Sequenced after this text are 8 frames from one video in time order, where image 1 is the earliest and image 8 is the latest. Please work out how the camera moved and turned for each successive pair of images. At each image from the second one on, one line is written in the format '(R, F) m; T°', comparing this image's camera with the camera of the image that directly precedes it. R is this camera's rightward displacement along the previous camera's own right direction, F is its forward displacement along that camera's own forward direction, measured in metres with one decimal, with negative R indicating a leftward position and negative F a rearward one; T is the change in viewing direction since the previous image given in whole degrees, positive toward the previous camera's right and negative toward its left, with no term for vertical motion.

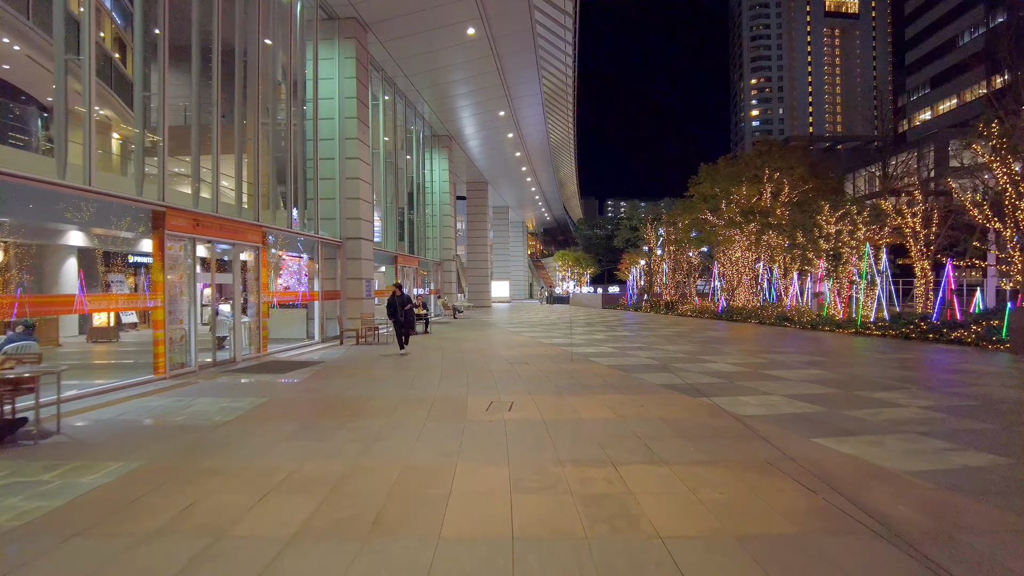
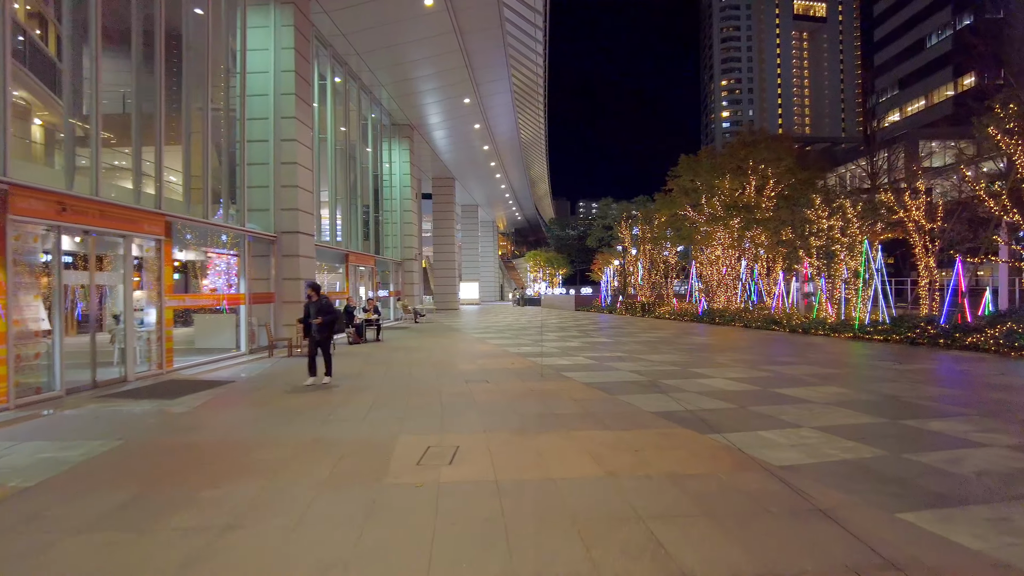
(+0.3, +2.4) m; +2°
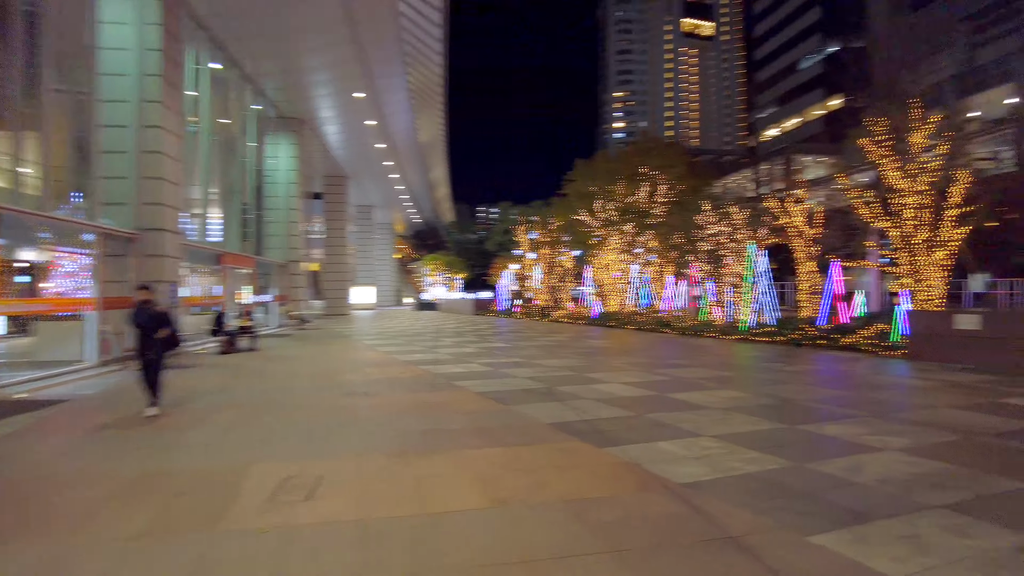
(+0.2, +0.8) m; +9°
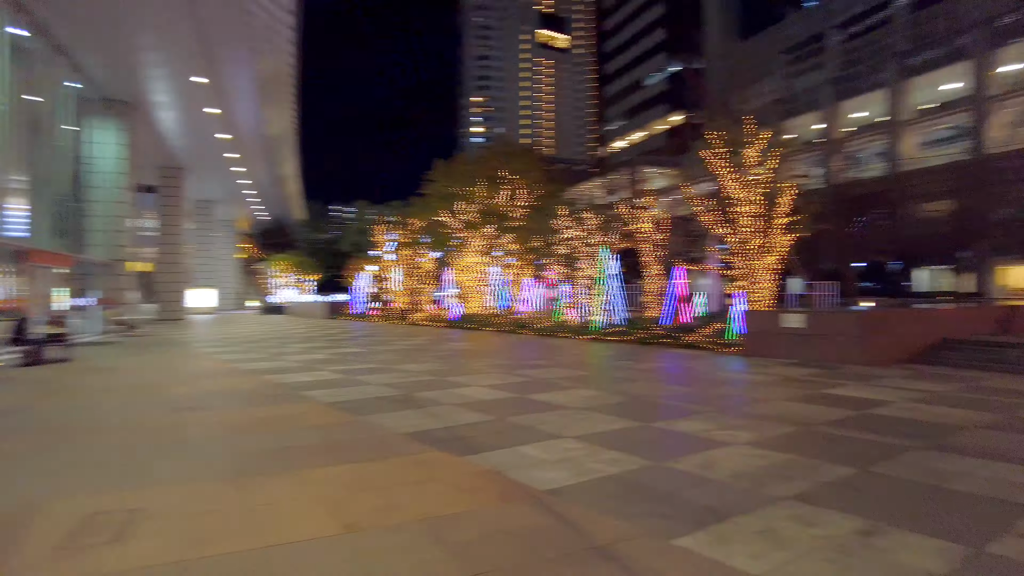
(0.0, +0.4) m; +12°
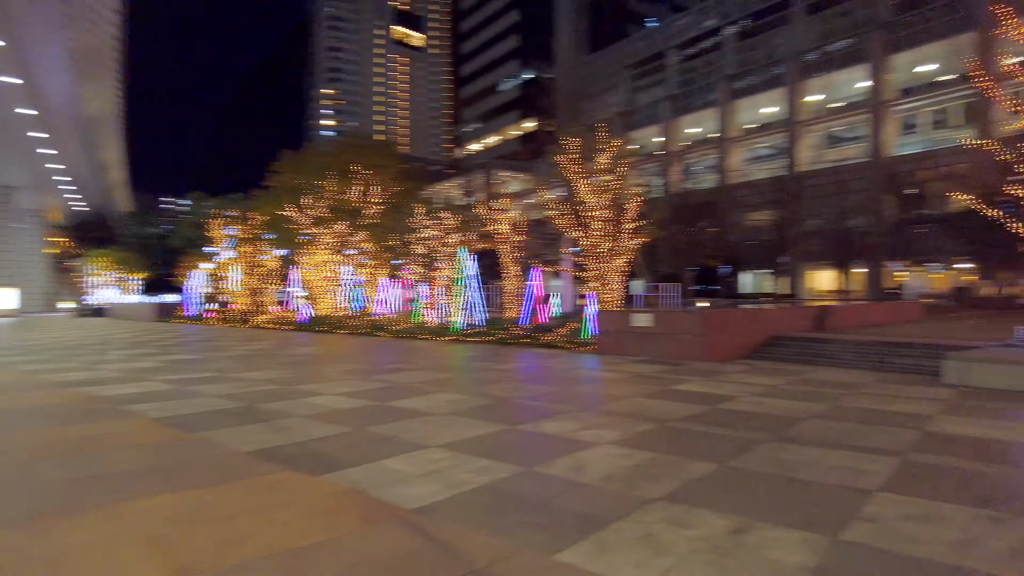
(-0.1, +0.4) m; +13°
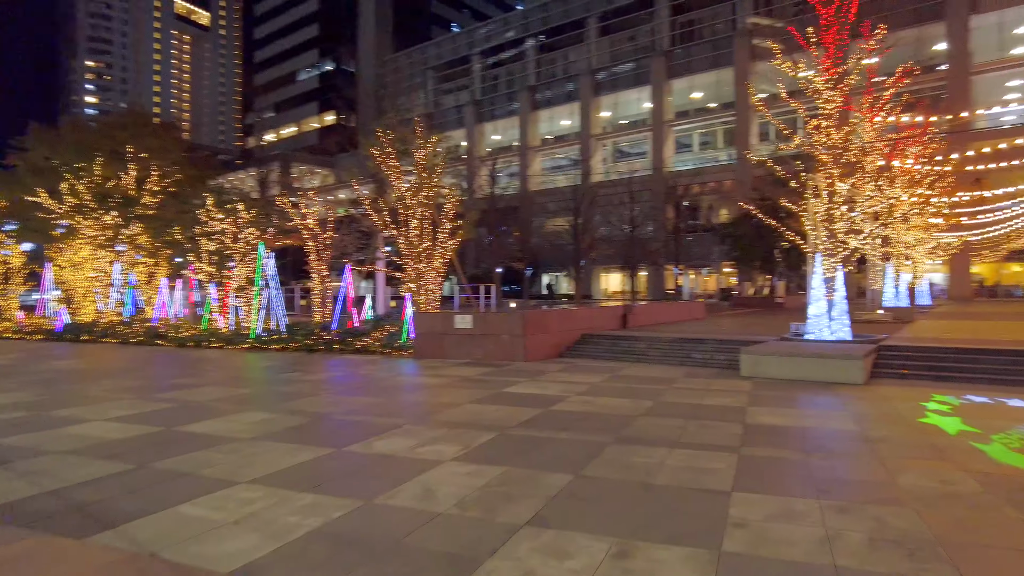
(-0.3, +0.8) m; +17°
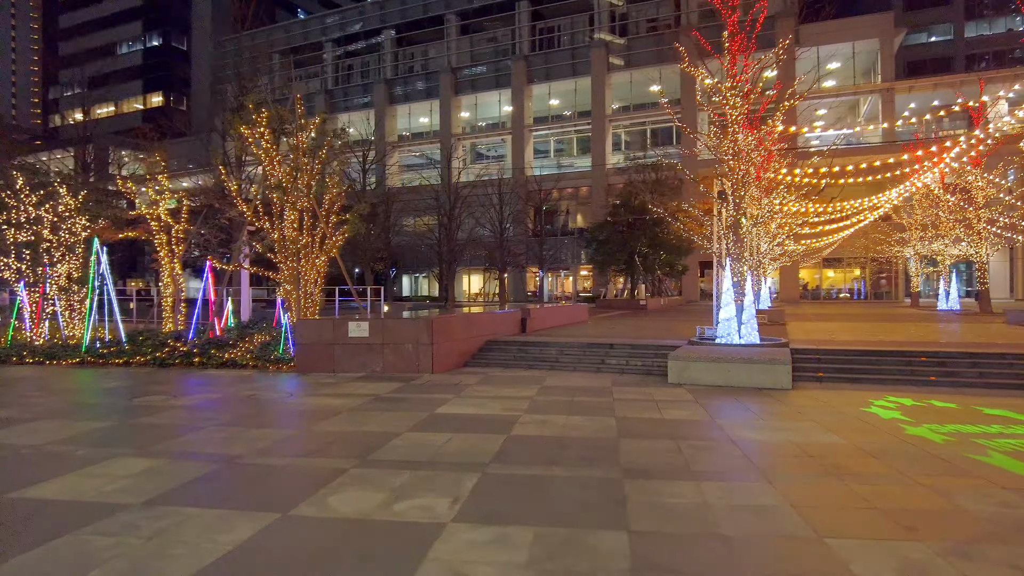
(-1.2, +1.5) m; +14°
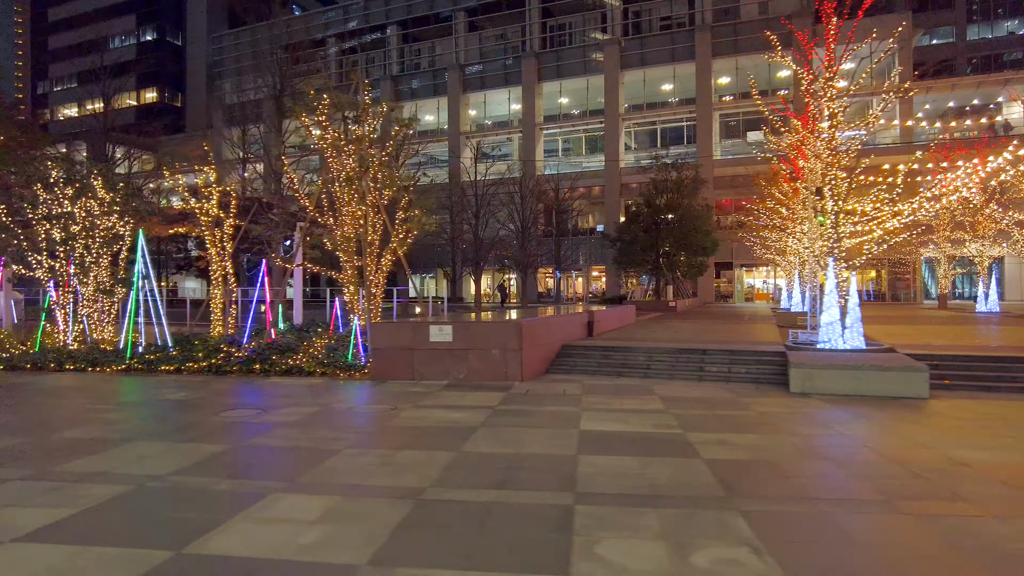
(-2.0, +1.0) m; +1°
